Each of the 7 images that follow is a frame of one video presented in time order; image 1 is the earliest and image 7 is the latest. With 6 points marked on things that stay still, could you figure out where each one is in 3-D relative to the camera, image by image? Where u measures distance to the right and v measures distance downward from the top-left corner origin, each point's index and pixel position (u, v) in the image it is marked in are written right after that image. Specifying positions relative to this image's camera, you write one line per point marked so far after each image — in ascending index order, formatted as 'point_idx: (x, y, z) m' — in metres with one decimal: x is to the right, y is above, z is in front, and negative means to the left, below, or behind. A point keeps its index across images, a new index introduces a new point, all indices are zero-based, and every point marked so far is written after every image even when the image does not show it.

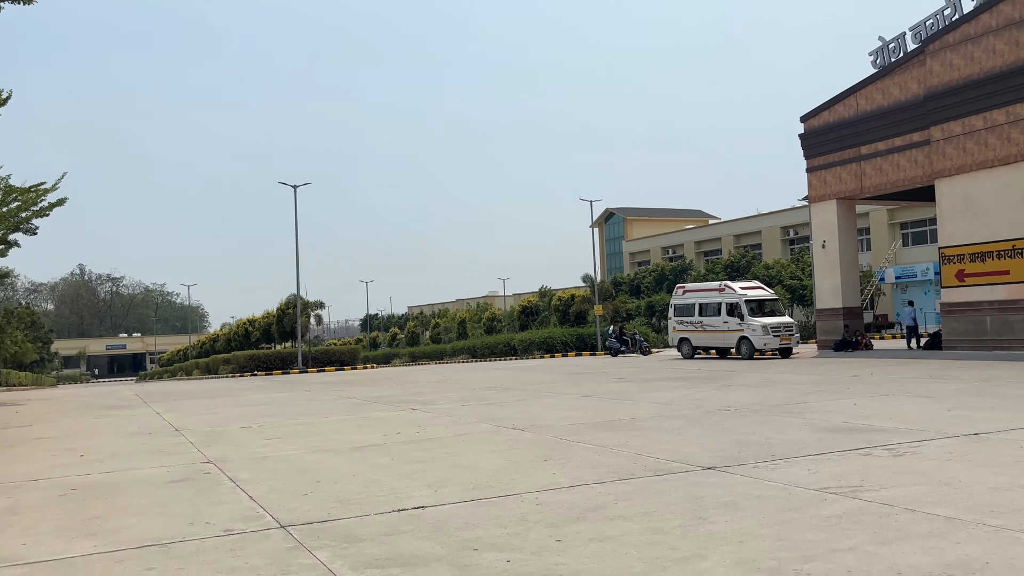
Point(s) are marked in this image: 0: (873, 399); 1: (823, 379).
0: (+5.4, -1.7, +13.1) m
1: (+6.4, -1.9, +18.0) m
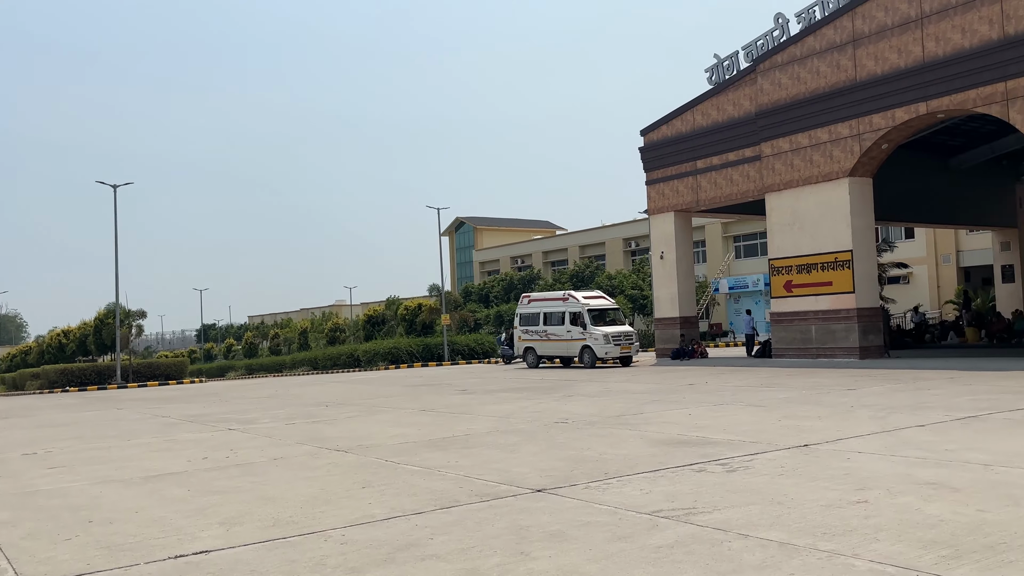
0: (+2.9, -1.8, +13.1) m
1: (+3.1, -2.1, +18.0) m
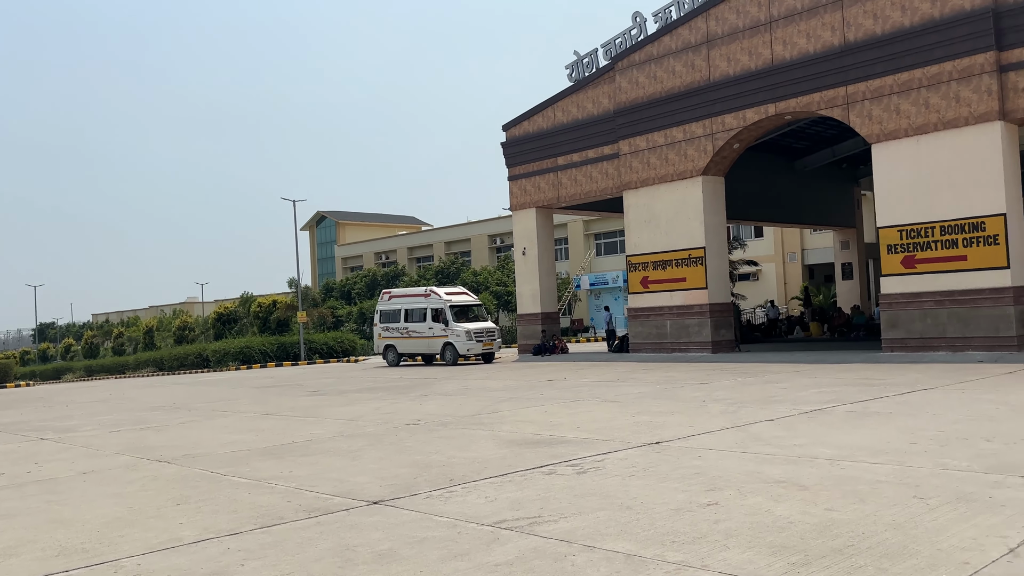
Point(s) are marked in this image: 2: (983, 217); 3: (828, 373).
0: (+0.7, -1.7, +12.8) m
1: (+0.1, -2.0, +17.7) m
2: (+10.2, +1.5, +18.9) m
3: (+6.2, -1.6, +17.0) m
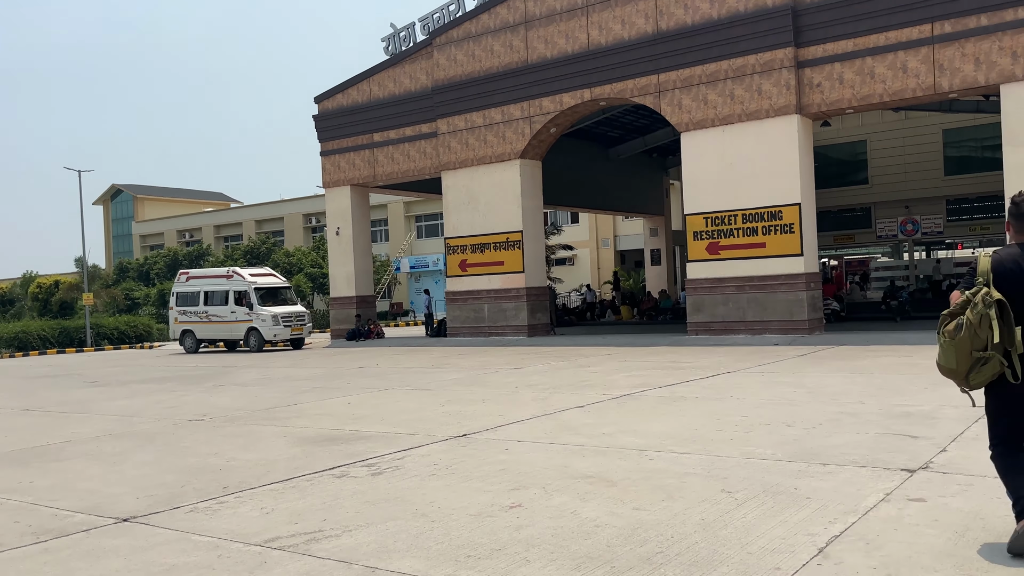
0: (-2.0, -1.5, +12.0) m
1: (-3.6, -1.6, +16.7) m
2: (+6.1, +1.9, +19.8) m
3: (+2.5, -1.3, +17.2) m
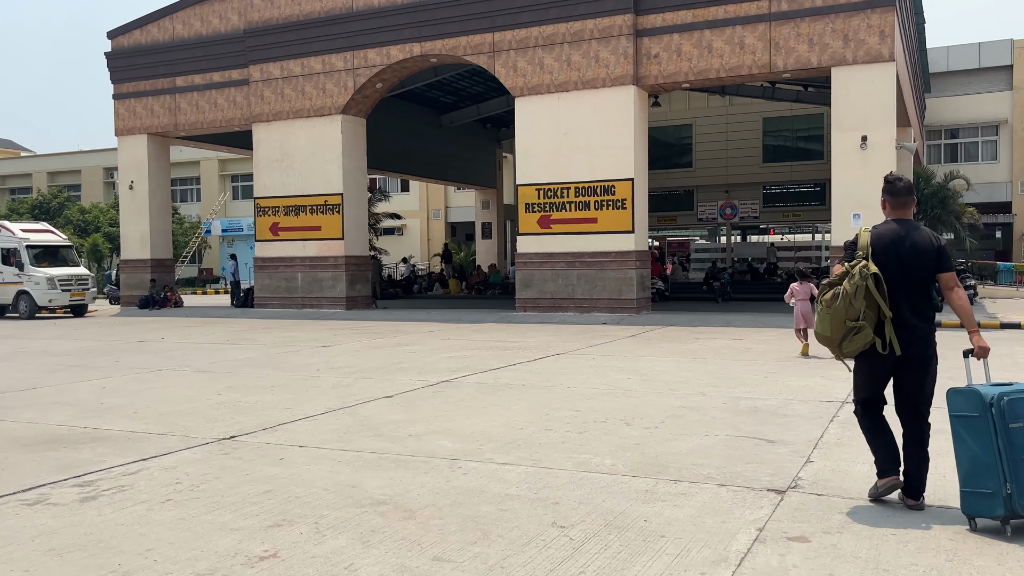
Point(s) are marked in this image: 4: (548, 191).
0: (-4.3, -1.0, +9.9) m
1: (-6.8, -1.0, +14.2) m
2: (+2.2, +2.4, +19.0) m
3: (-0.9, -0.8, +15.9) m
4: (+0.8, +2.2, +19.7) m
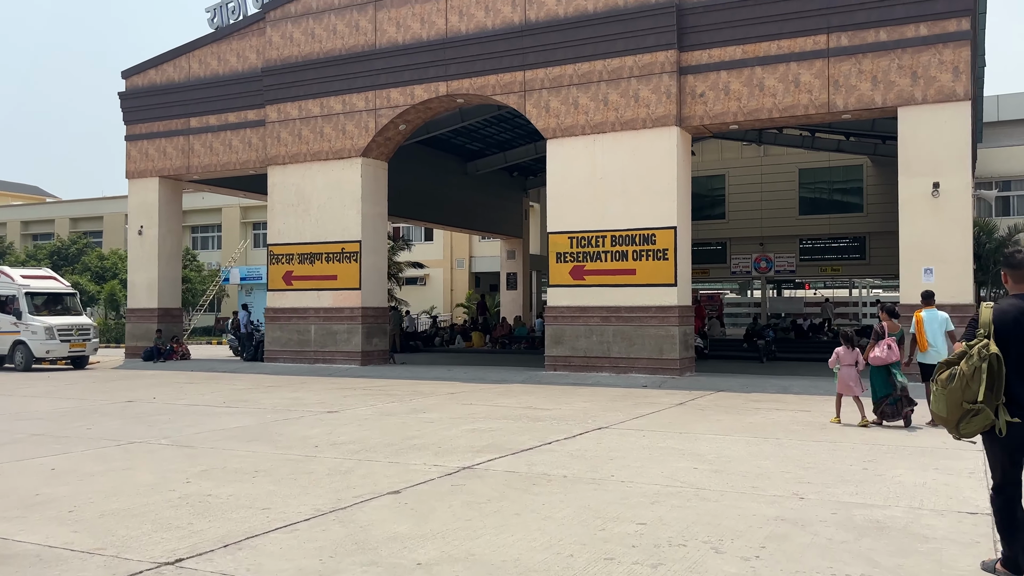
0: (-4.0, -1.6, +8.2) m
1: (-6.3, -1.7, +12.6) m
2: (+2.8, +1.2, +17.4) m
3: (-0.4, -1.8, +14.2) m
4: (+1.5, +1.0, +18.1) m
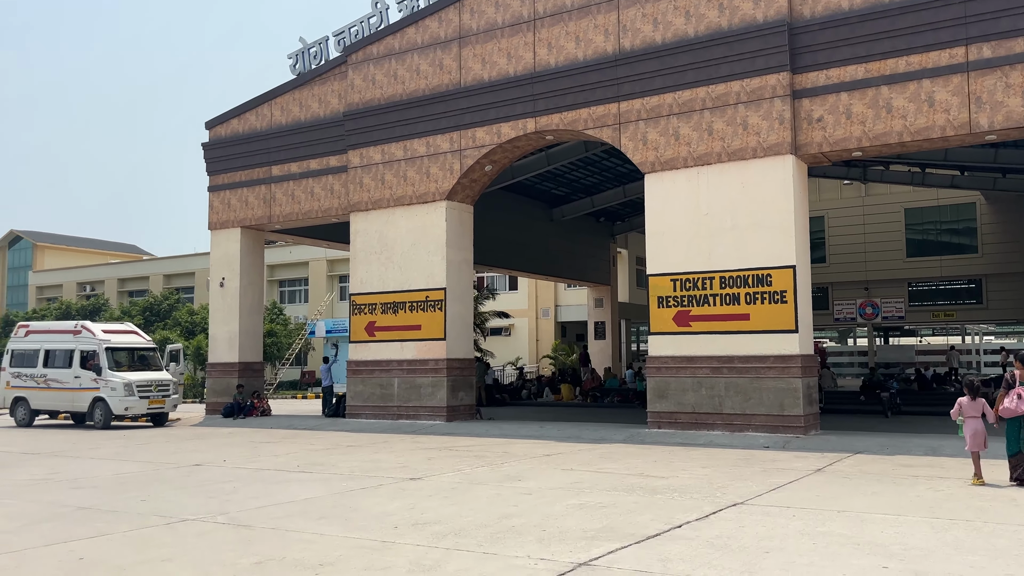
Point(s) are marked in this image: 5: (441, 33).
0: (-3.0, -2.0, +7.0) m
1: (-4.9, -2.4, +11.5) m
2: (+4.6, +0.3, +15.6) m
3: (+1.1, -2.5, +12.5) m
4: (+3.3, +0.1, +16.4) m
5: (-1.6, +5.9, +20.1) m
